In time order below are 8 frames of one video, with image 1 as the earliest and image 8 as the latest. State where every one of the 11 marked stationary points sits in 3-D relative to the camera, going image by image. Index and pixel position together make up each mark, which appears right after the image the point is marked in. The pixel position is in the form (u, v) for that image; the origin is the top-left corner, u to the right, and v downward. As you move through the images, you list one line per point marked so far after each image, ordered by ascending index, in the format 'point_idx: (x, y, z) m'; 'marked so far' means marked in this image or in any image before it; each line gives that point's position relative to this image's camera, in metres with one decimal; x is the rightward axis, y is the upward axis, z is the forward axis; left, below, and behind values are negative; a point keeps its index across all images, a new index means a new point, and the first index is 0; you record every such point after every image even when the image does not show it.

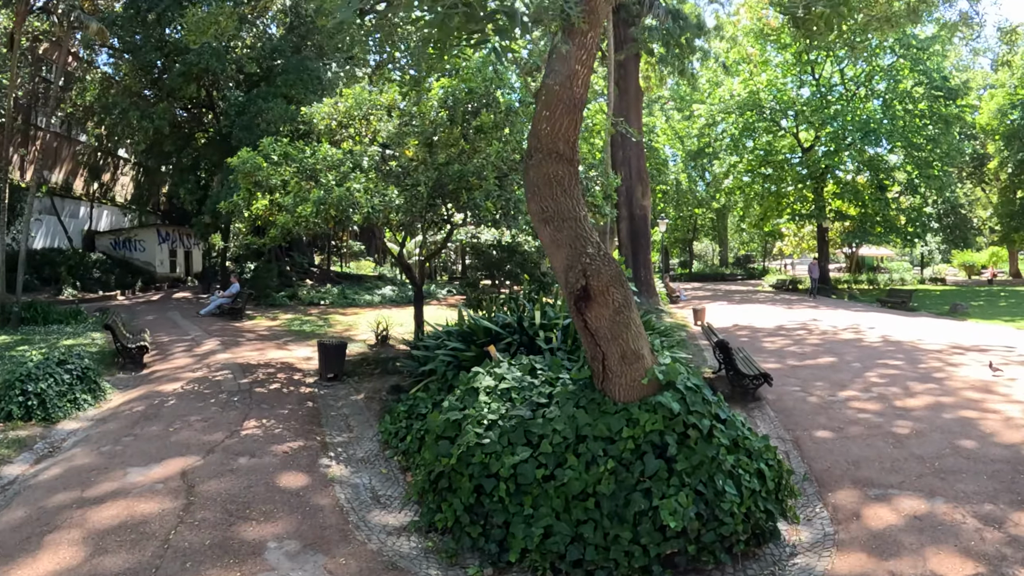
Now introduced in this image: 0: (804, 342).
0: (+5.2, -0.9, +11.9) m
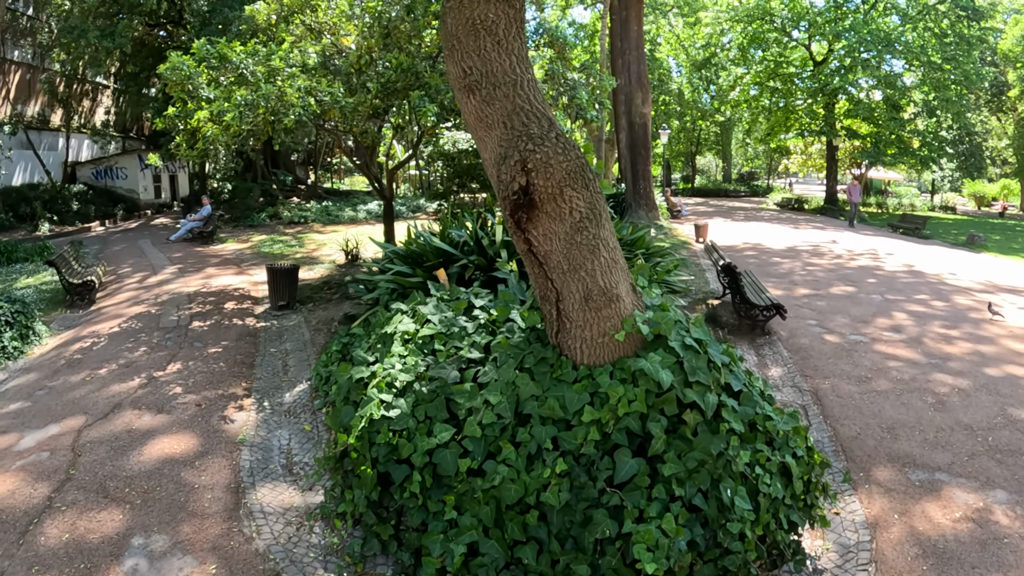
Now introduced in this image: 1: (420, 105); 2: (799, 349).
0: (+4.8, +0.3, +10.7) m
1: (-1.2, +2.2, +8.2) m
2: (+2.6, -0.6, +6.2) m
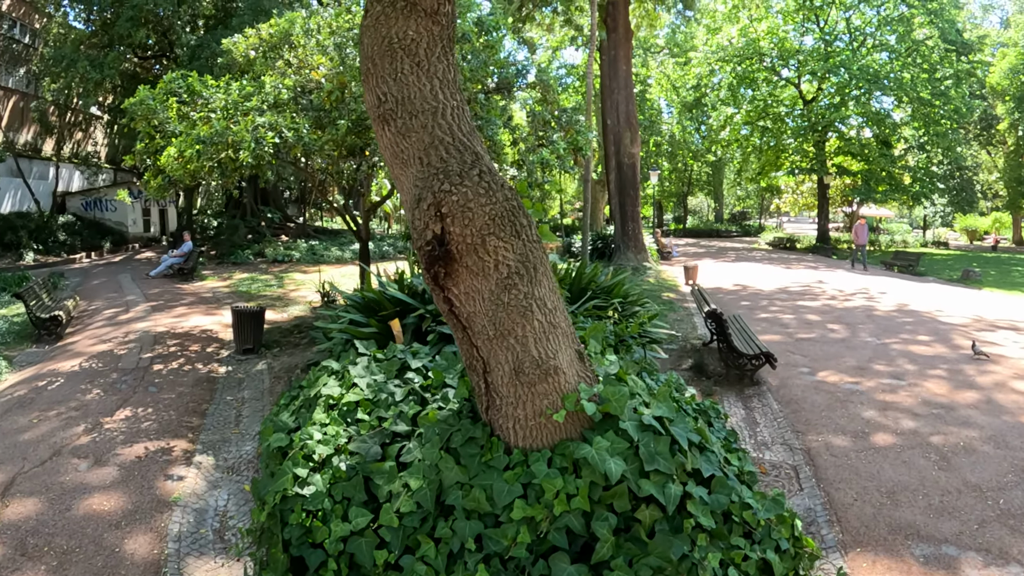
0: (+4.5, -0.3, +10.3) m
1: (-1.5, +1.7, +7.9) m
2: (+2.4, -1.0, +5.8) m
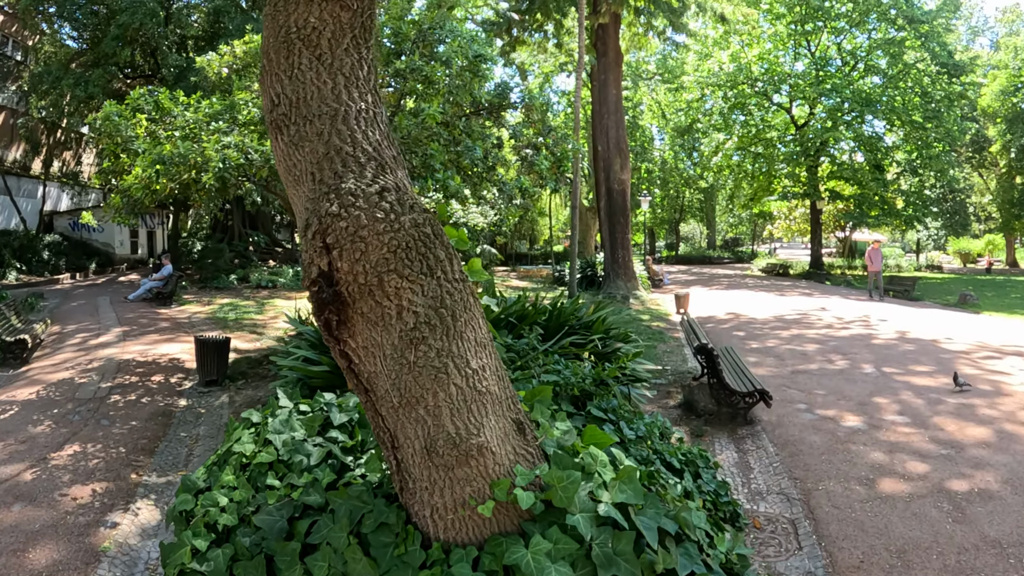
0: (+4.3, -0.7, +9.9) m
1: (-1.7, +1.4, +7.5) m
2: (+2.2, -1.2, +5.3) m
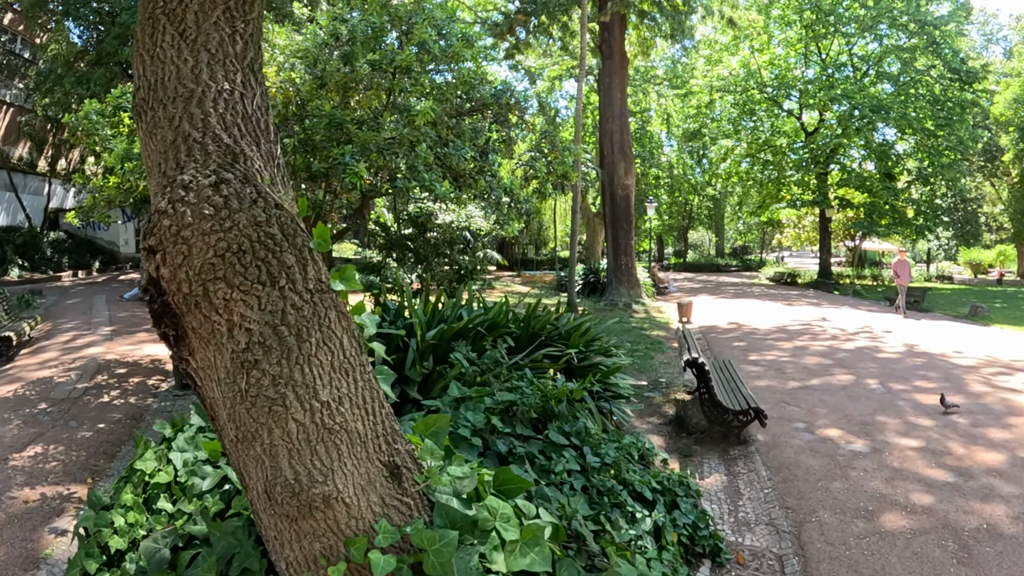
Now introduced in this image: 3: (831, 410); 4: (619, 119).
0: (+4.2, -0.9, +9.5) m
1: (-1.9, +1.4, +7.2) m
2: (+2.0, -1.3, +5.0) m
3: (+3.0, -1.1, +6.3) m
4: (+2.6, +4.2, +16.7) m
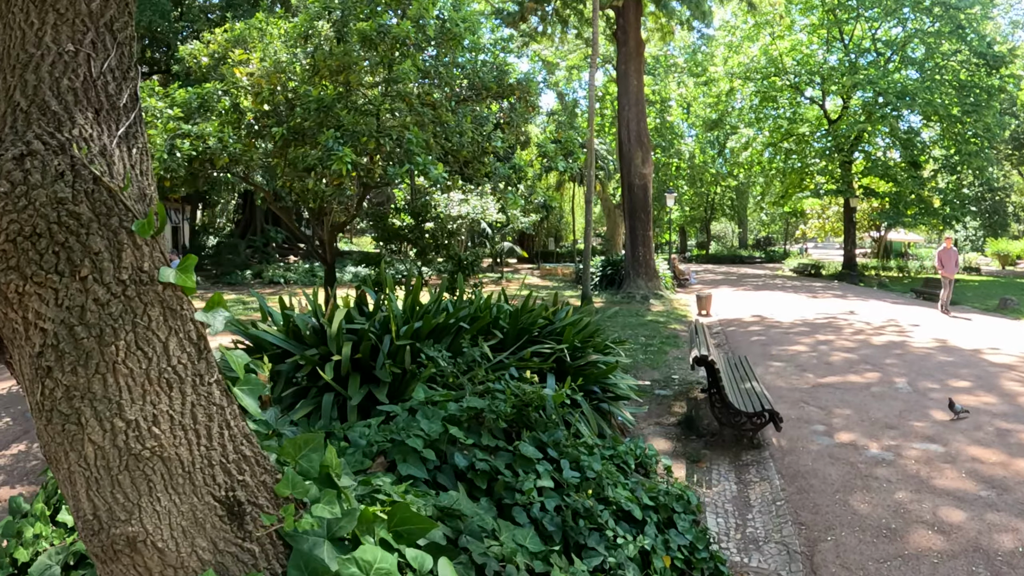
0: (+4.2, -0.8, +9.0) m
1: (-1.9, +1.4, +6.9) m
2: (+1.9, -1.2, +4.6) m
3: (+3.0, -1.1, +5.8) m
4: (+2.9, +4.4, +16.2) m
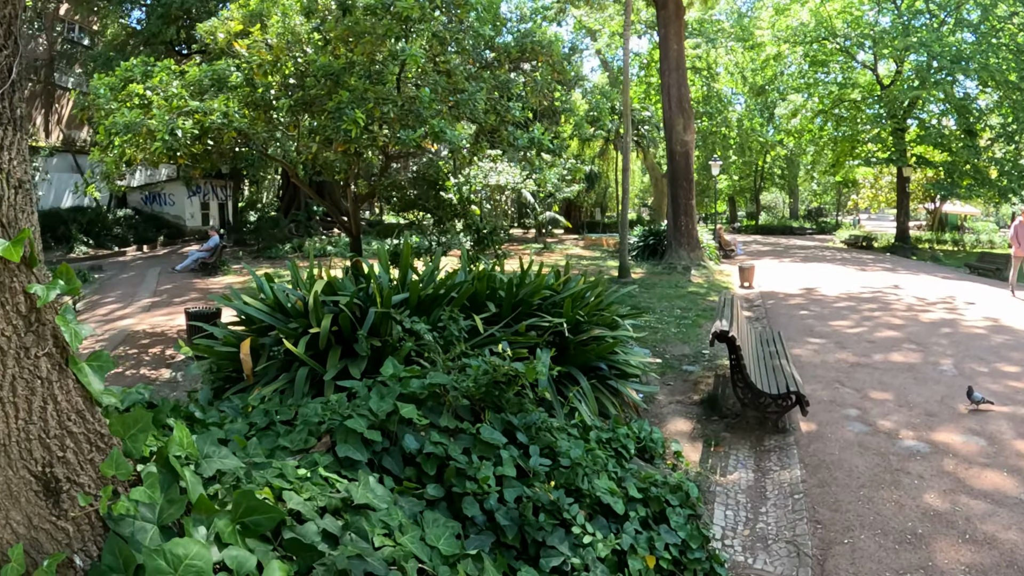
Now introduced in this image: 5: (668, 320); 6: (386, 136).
0: (+4.5, -0.4, +8.4) m
1: (-1.7, +1.7, +6.6) m
2: (+1.9, -1.1, +4.2) m
3: (+3.0, -0.8, +5.4) m
4: (+3.8, +5.0, +15.5) m
5: (+2.1, -0.4, +9.3) m
6: (-1.4, +1.6, +7.2) m
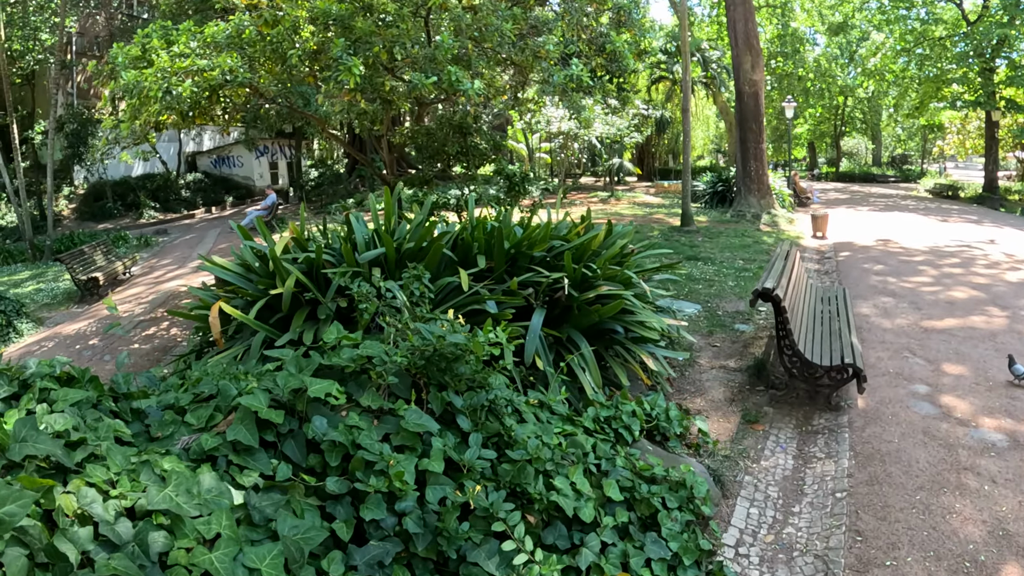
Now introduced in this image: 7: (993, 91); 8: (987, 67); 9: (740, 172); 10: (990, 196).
0: (+4.9, +0.1, +7.4) m
1: (-1.4, +2.2, +6.1) m
2: (+1.9, -0.8, +3.5) m
3: (+3.1, -0.5, +4.5) m
4: (+4.9, +6.0, +14.1) m
5: (+2.7, +0.2, +8.5) m
6: (-1.1, +2.0, +6.6) m
7: (+14.5, +5.8, +19.2) m
8: (+14.5, +6.5, +19.1) m
9: (+4.9, +2.5, +14.8) m
10: (+14.4, +2.8, +19.6) m
